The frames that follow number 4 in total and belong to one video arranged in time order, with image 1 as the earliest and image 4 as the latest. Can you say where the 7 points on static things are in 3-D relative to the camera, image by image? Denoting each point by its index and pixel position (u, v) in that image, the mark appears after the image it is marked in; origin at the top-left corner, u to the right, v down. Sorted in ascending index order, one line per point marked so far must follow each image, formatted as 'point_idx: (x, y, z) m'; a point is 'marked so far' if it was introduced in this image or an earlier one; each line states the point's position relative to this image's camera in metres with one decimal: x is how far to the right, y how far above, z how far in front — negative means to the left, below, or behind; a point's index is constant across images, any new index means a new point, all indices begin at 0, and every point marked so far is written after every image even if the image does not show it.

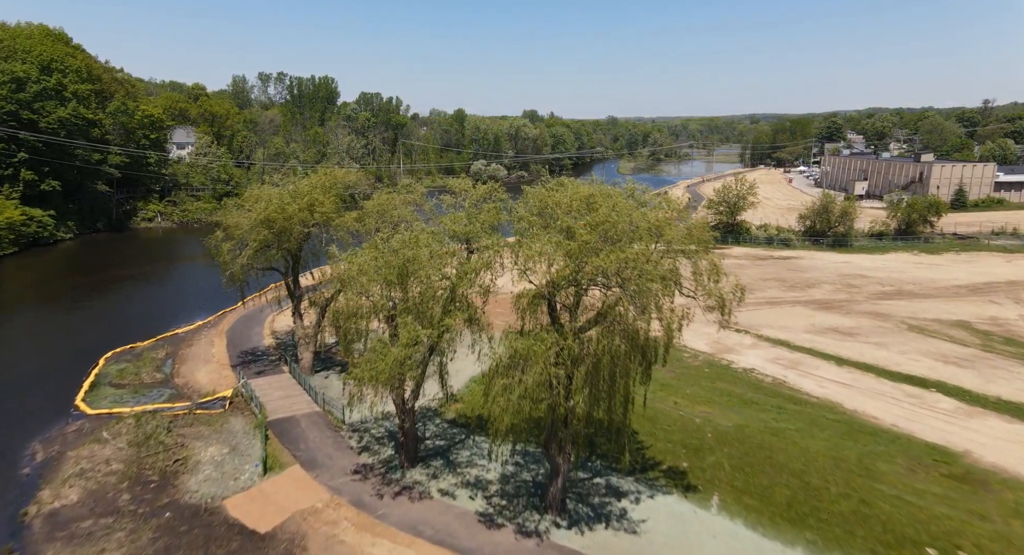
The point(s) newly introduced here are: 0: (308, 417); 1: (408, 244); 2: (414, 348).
0: (-6.8, -4.6, +19.8) m
1: (-3.0, +0.9, +17.0) m
2: (-2.6, -1.9, +15.8) m
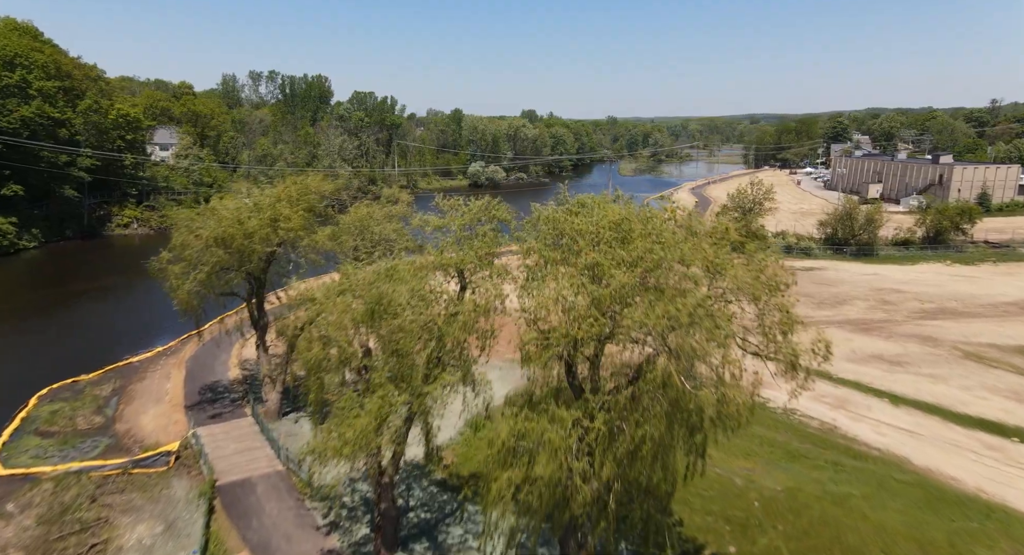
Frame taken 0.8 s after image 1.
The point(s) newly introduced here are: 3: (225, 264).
0: (-6.7, -5.5, +16.3) m
1: (-2.9, 0.0, +13.5) m
2: (-2.5, -2.8, +12.3) m
3: (-9.0, +0.4, +18.6) m
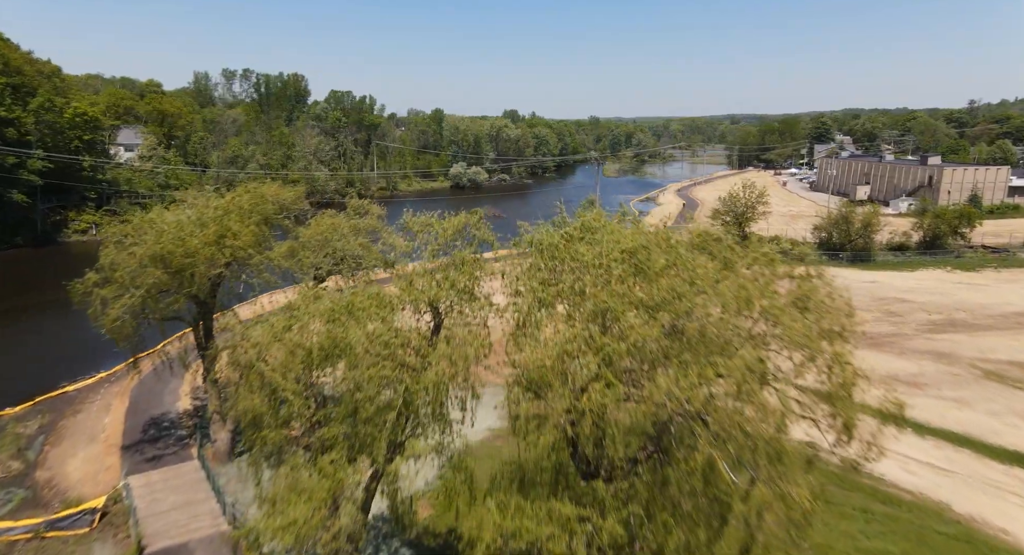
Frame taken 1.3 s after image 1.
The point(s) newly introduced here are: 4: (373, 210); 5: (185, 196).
0: (-7.1, -6.2, +13.7) m
1: (-3.2, -0.6, +11.1) m
2: (-2.8, -3.4, +9.9) m
3: (-9.4, -0.2, +16.0) m
4: (-4.7, +2.3, +20.0) m
5: (-10.0, +2.5, +18.2) m
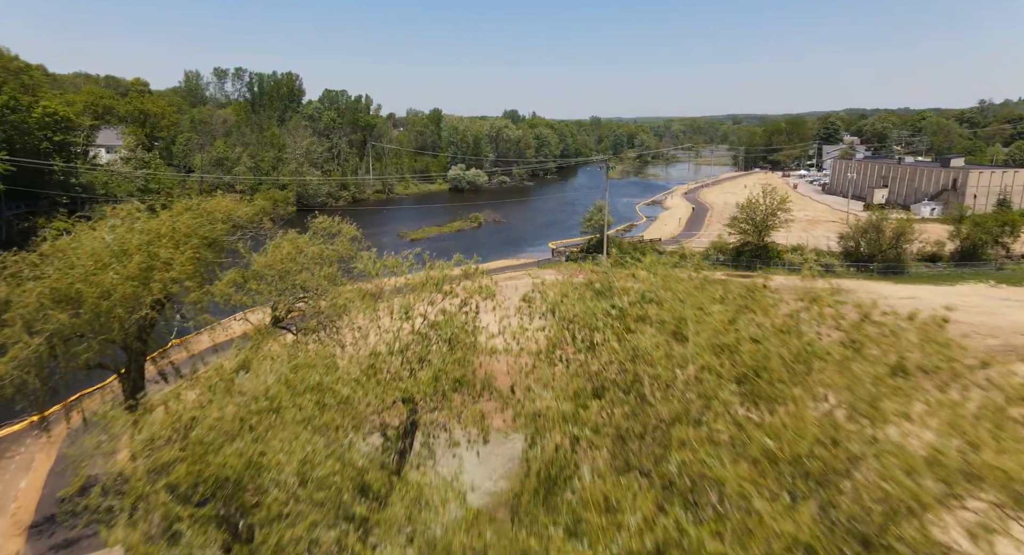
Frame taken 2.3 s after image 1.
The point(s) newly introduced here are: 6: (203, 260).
0: (-7.0, -7.1, +10.3) m
1: (-3.1, -1.5, +7.6) m
2: (-2.7, -4.3, +6.4) m
3: (-9.3, -1.1, +12.5) m
4: (-4.6, +1.4, +16.5) m
5: (-9.9, +1.6, +14.7) m
6: (-7.2, +0.4, +13.9) m
